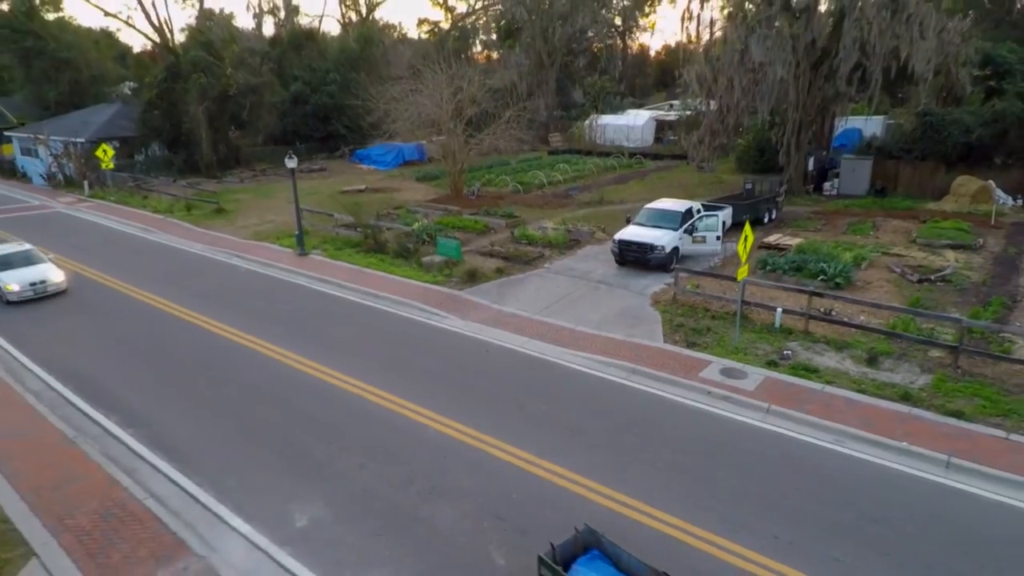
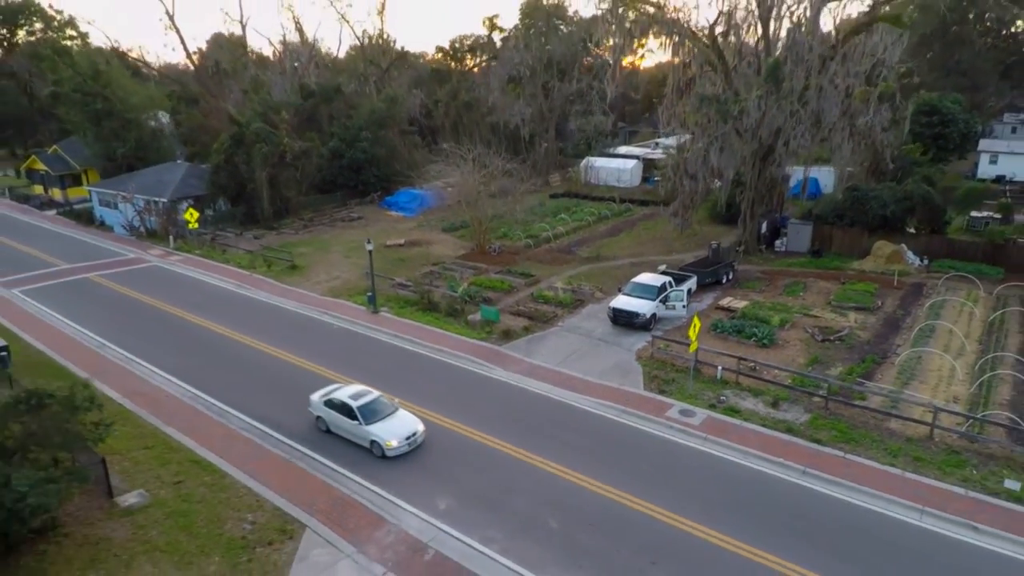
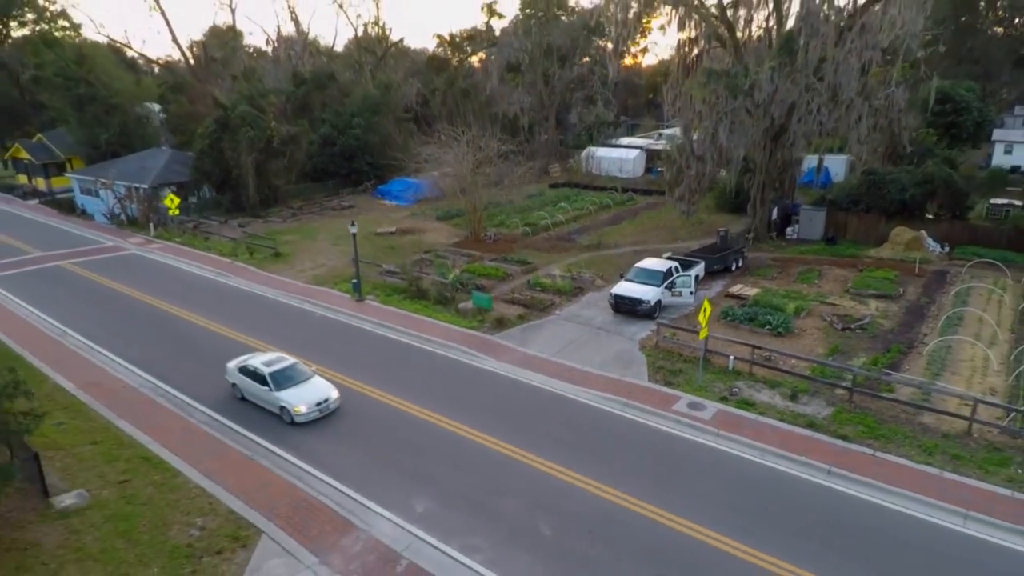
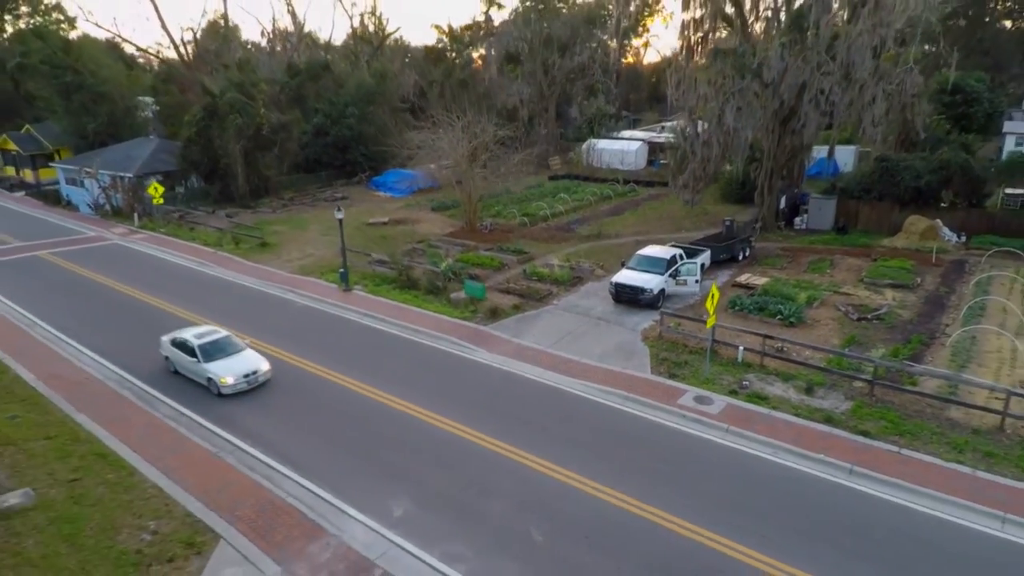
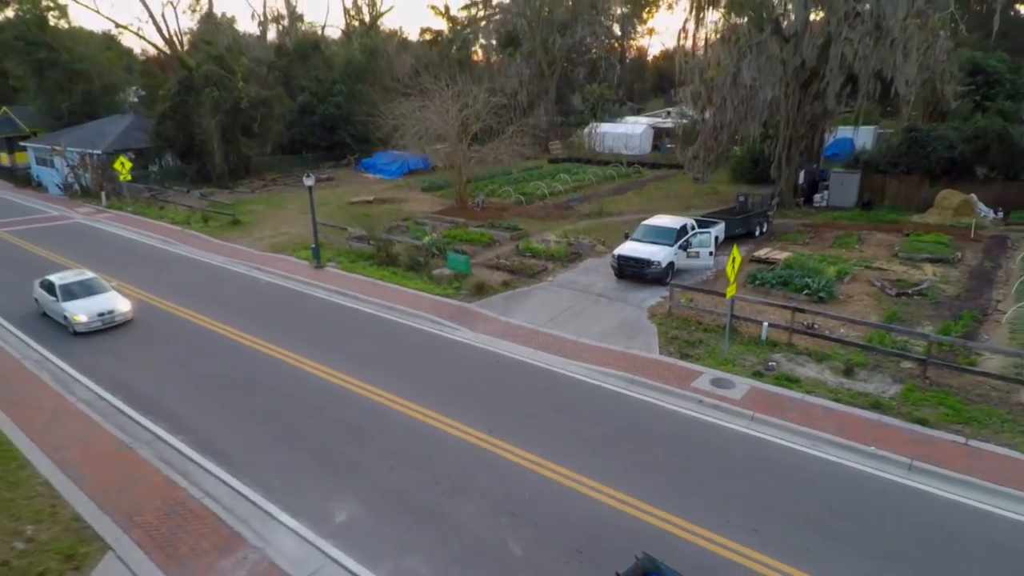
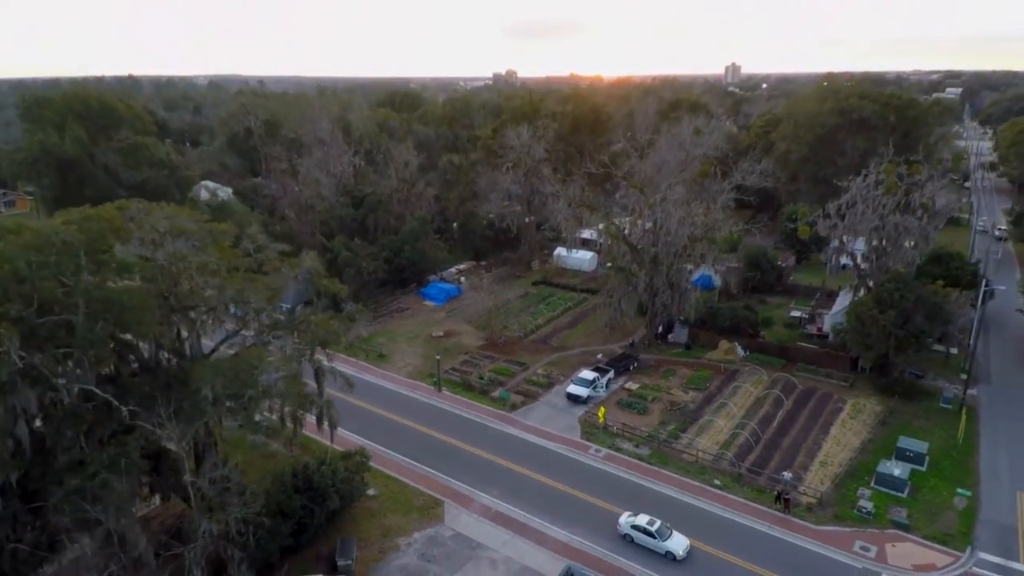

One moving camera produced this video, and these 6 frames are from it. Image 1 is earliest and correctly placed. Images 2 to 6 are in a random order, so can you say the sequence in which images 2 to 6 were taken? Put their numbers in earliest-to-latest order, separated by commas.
5, 4, 3, 2, 6
